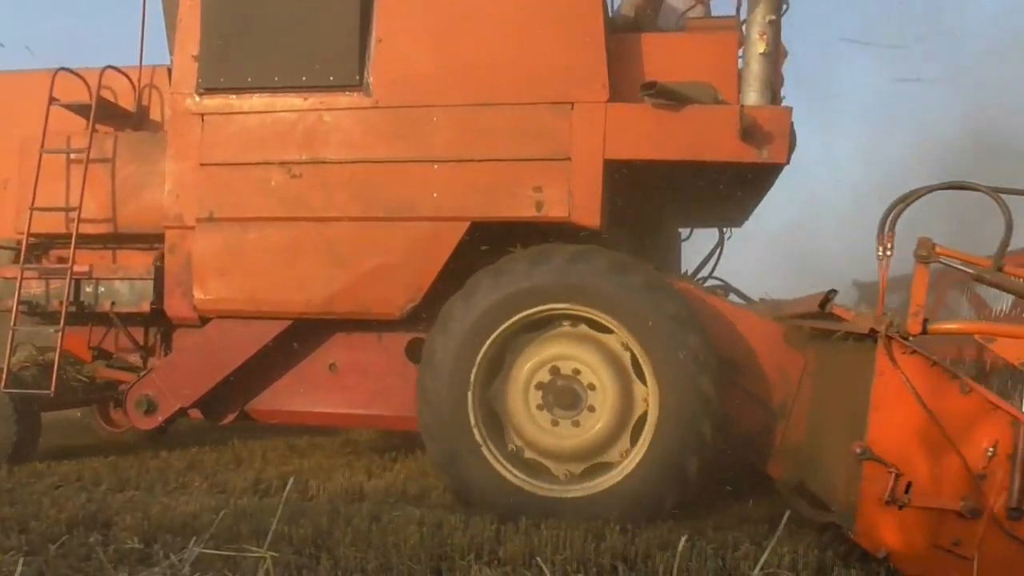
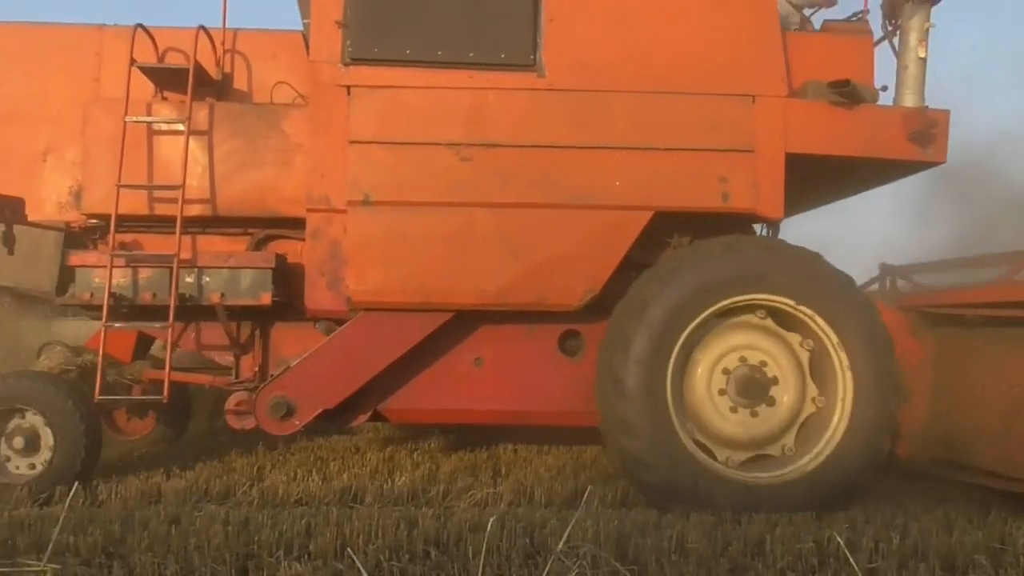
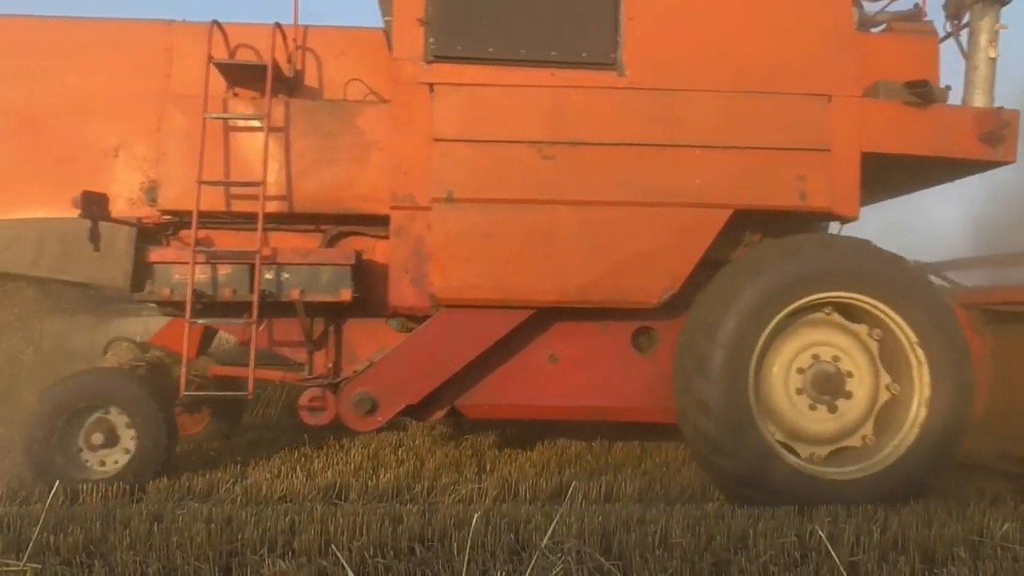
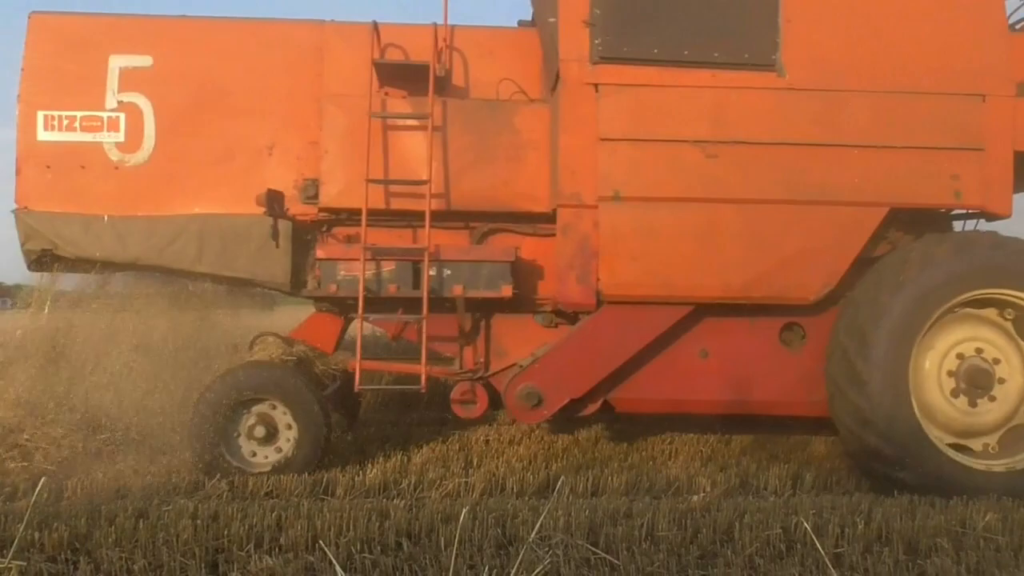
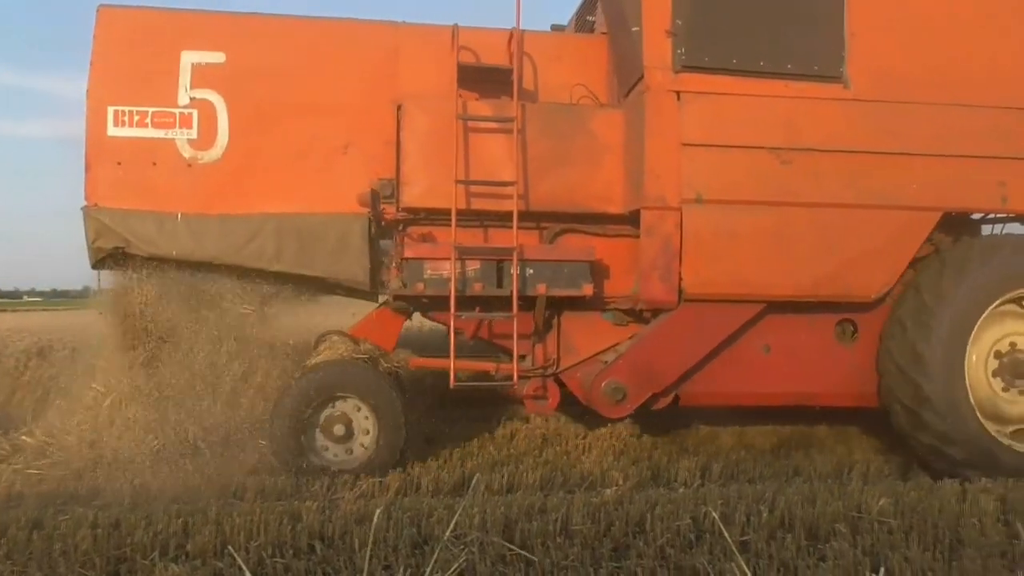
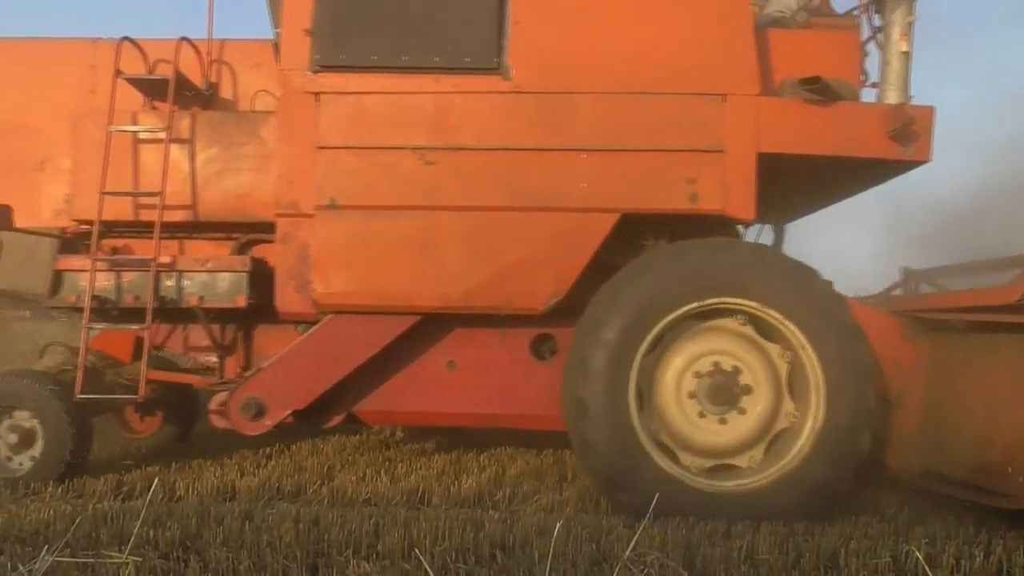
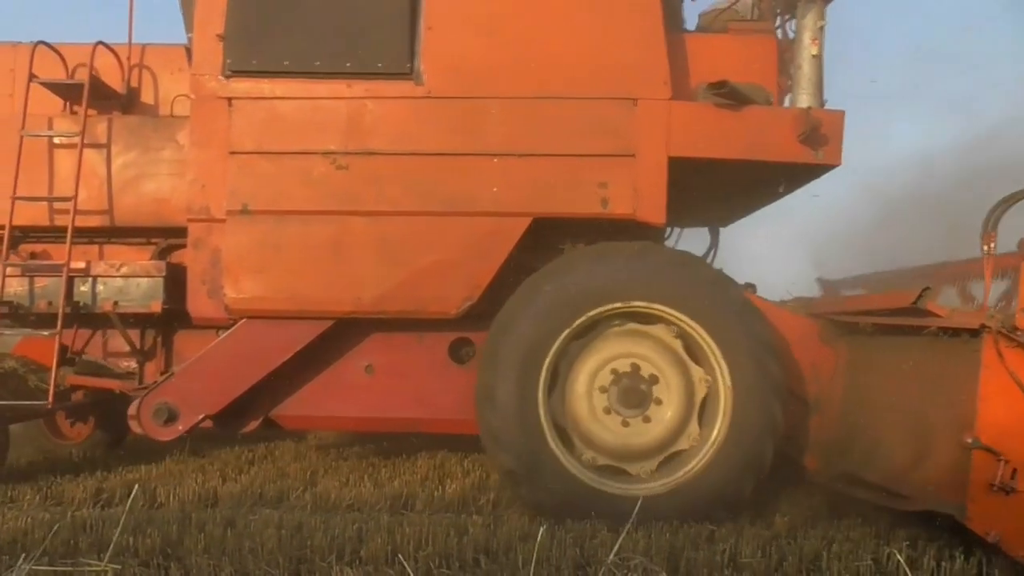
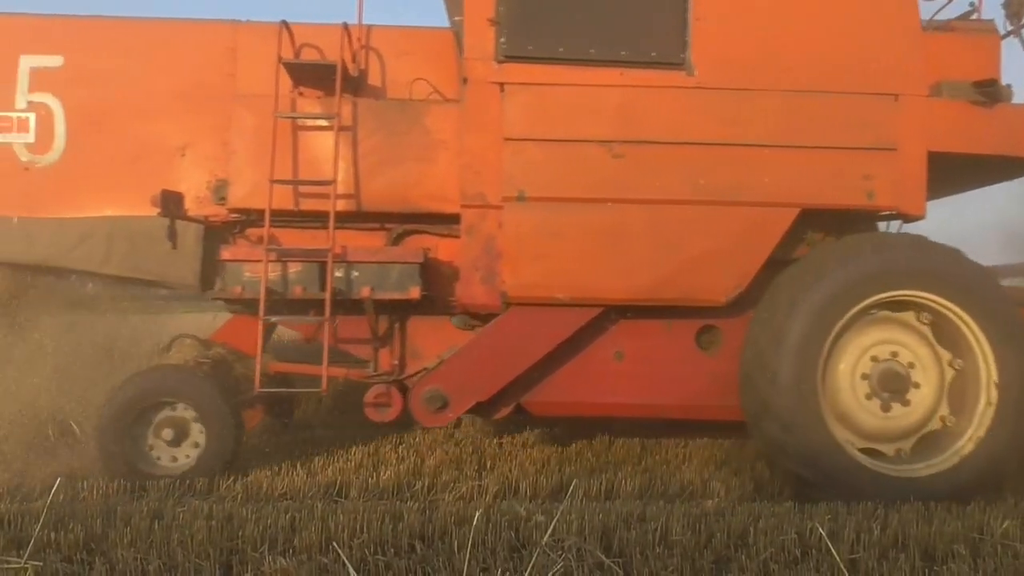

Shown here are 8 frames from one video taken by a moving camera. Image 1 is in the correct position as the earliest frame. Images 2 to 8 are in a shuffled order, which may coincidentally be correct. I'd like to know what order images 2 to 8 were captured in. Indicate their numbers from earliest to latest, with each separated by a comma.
7, 6, 2, 3, 8, 4, 5
